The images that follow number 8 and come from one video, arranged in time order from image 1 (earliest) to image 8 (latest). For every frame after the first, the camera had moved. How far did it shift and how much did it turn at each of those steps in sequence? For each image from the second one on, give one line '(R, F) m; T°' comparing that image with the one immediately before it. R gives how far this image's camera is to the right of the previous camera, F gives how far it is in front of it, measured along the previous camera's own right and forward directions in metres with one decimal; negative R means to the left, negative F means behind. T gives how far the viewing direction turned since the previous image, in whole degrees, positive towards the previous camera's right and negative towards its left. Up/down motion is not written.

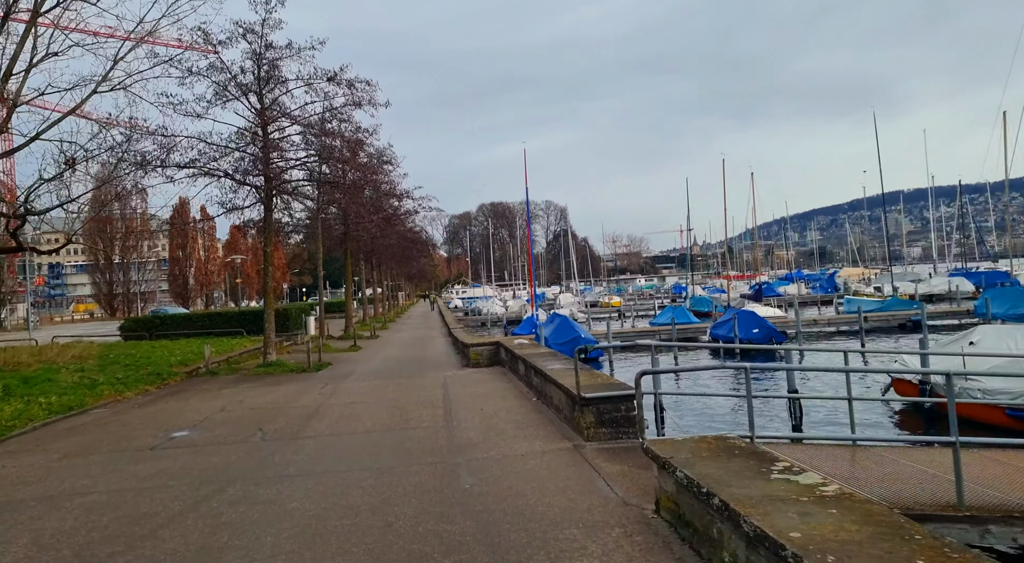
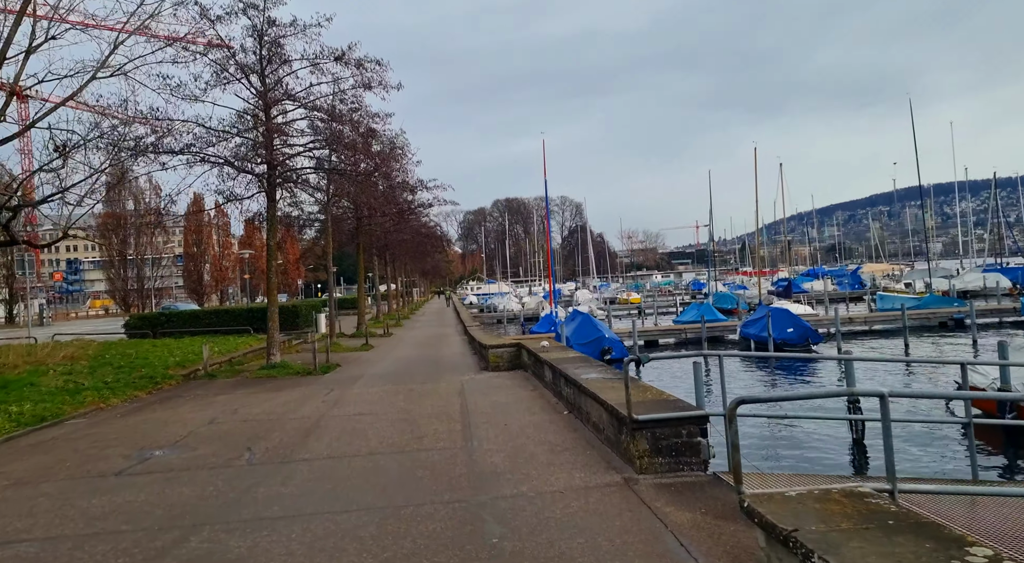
(-0.2, +1.3) m; -1°
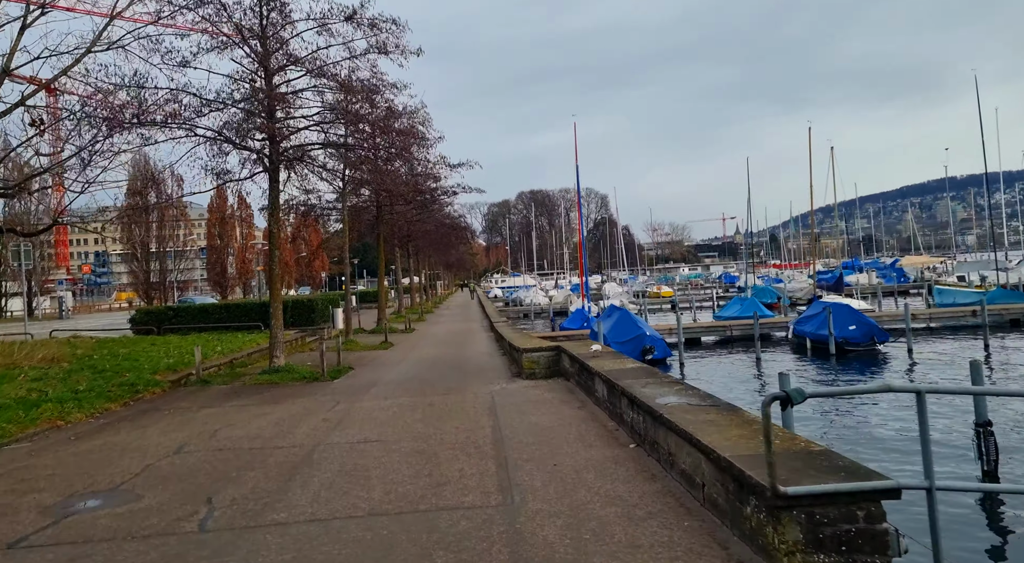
(-0.2, +2.2) m; -2°
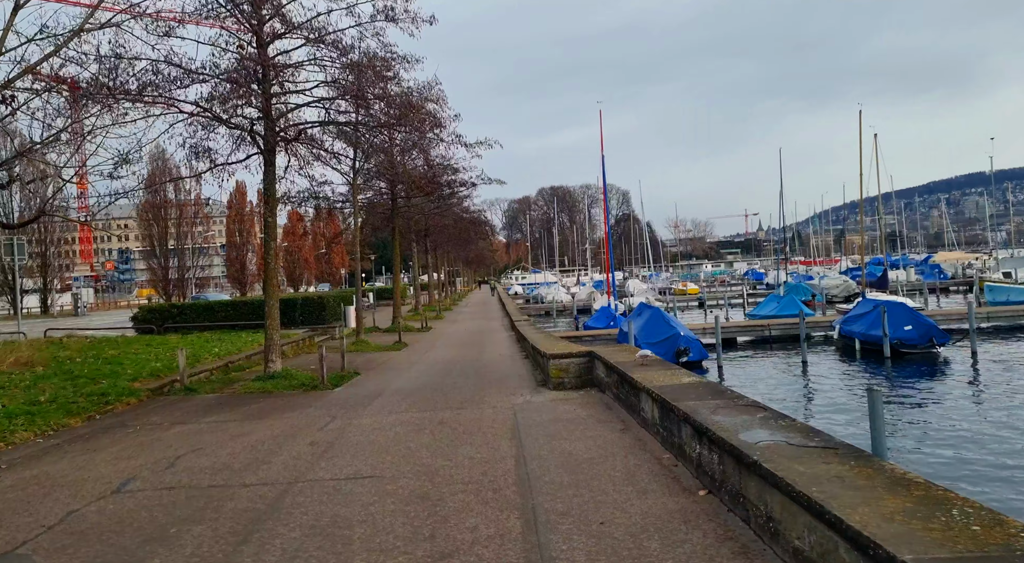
(-0.1, +1.7) m; -2°
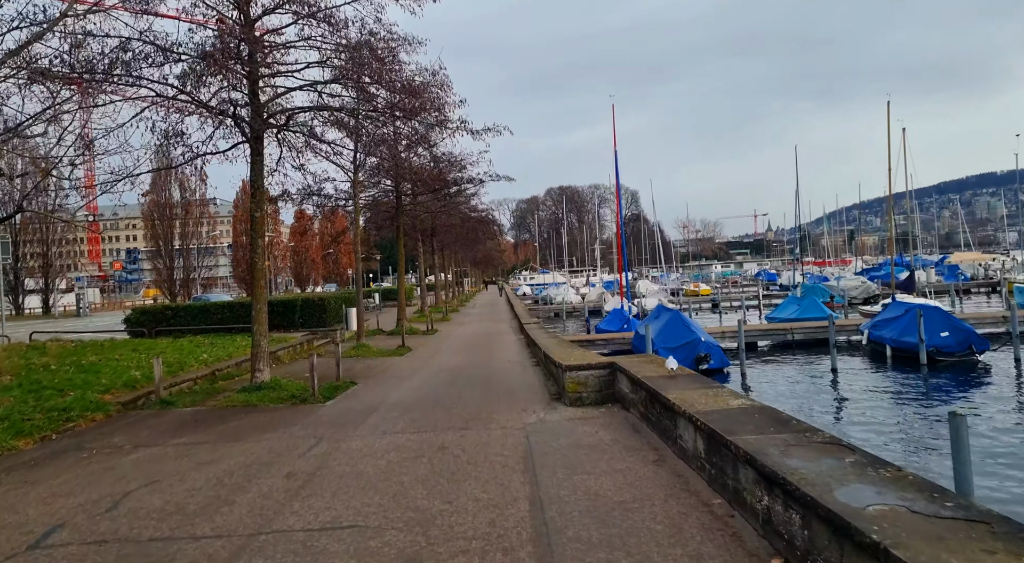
(0.0, +1.2) m; -1°
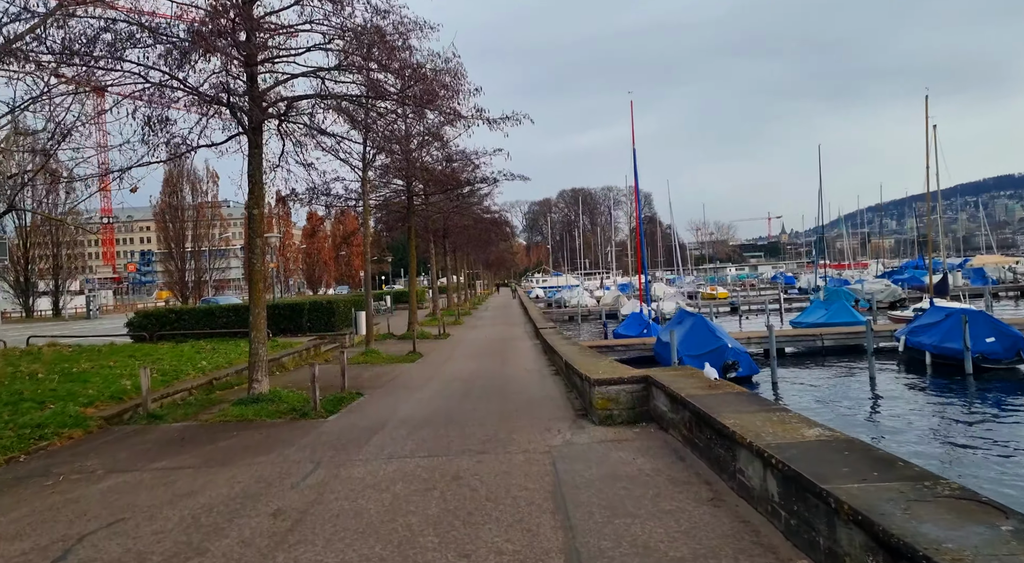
(-0.1, +1.0) m; -1°
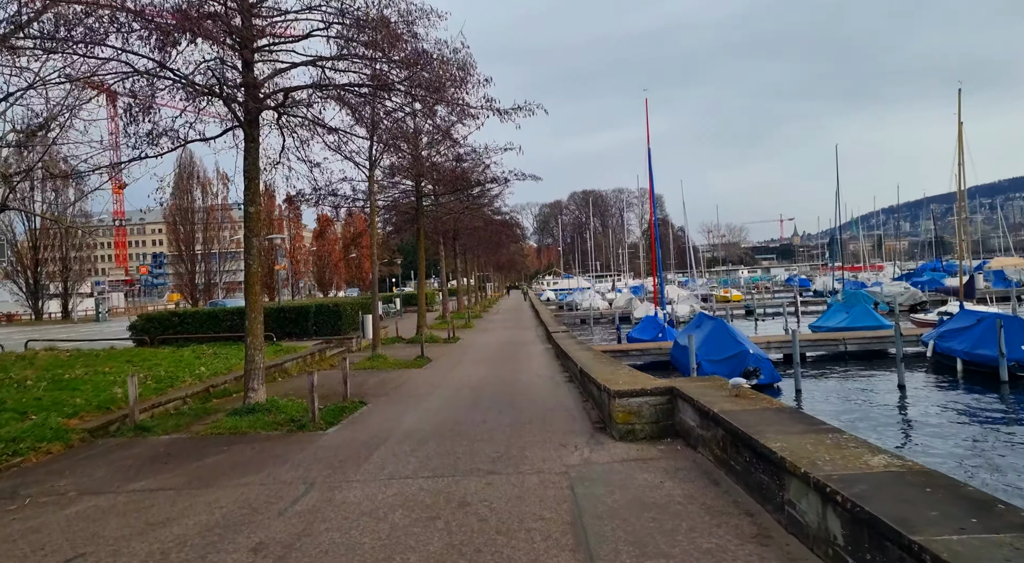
(0.0, +0.7) m; -1°
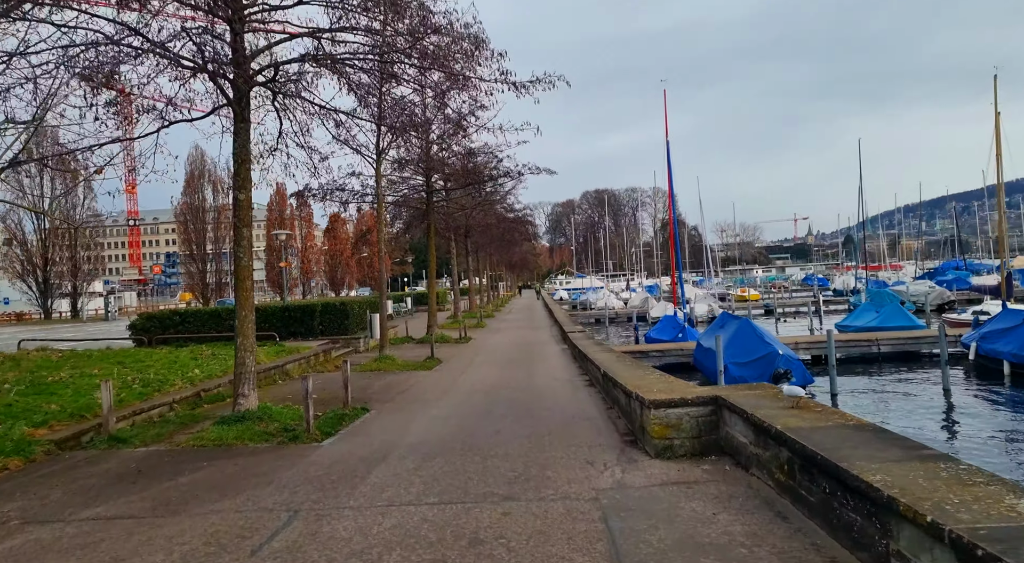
(-0.1, +1.0) m; -1°
